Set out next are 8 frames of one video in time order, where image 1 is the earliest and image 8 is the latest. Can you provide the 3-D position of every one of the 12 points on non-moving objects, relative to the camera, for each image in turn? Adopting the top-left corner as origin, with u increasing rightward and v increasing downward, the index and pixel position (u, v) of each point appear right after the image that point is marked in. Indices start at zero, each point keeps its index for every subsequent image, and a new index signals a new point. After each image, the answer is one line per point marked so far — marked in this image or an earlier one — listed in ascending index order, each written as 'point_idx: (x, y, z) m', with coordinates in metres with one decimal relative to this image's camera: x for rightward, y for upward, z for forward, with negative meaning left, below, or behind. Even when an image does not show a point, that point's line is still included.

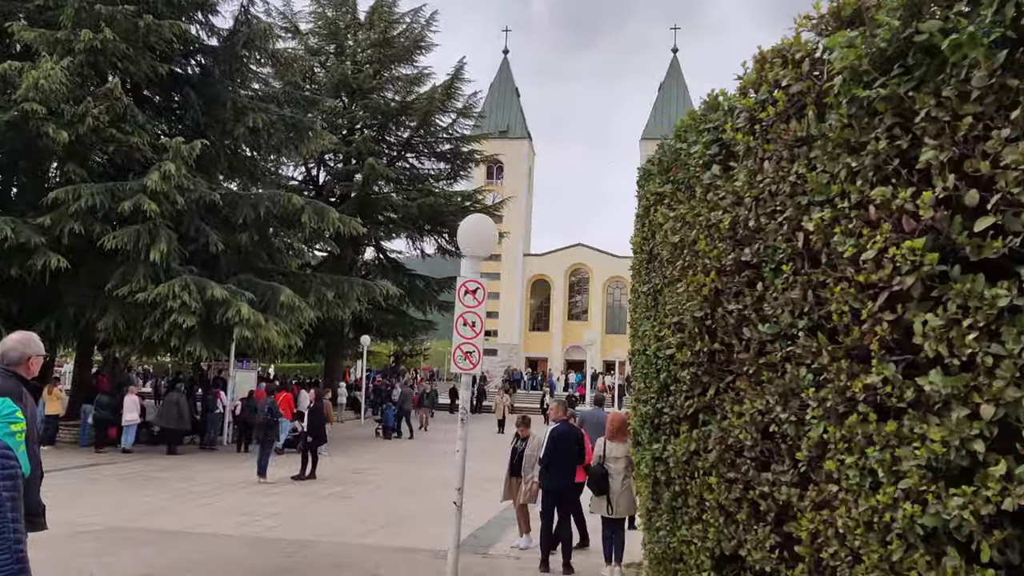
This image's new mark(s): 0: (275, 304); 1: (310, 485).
0: (-4.6, -0.3, +17.9) m
1: (-2.6, -2.6, +12.1) m
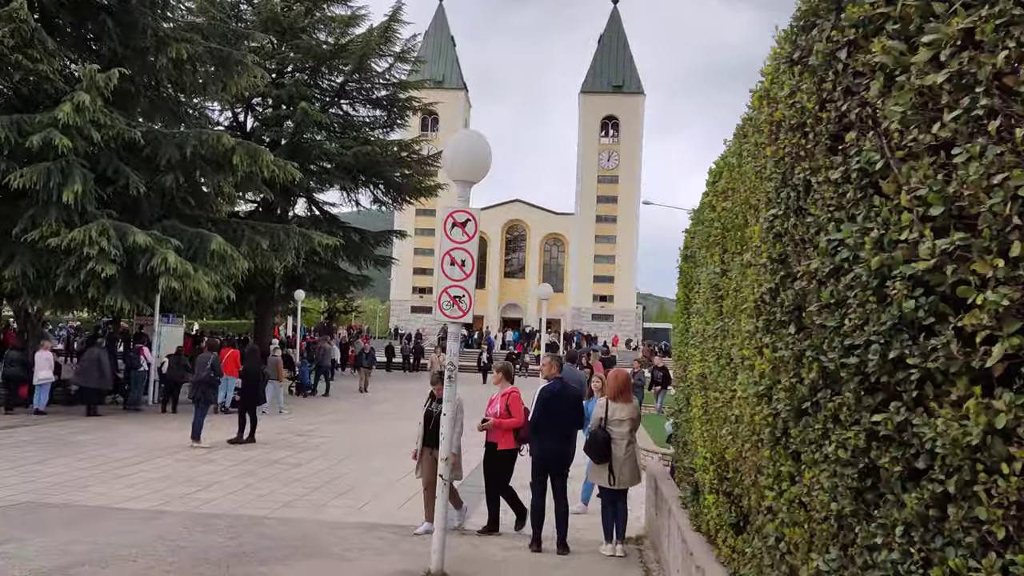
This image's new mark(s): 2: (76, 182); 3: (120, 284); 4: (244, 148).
0: (-5.5, +0.6, +16.5) m
1: (-3.1, -1.9, +10.9) m
2: (-6.9, +1.7, +14.6) m
3: (-6.5, +0.1, +15.3) m
4: (-5.1, +2.7, +17.8) m
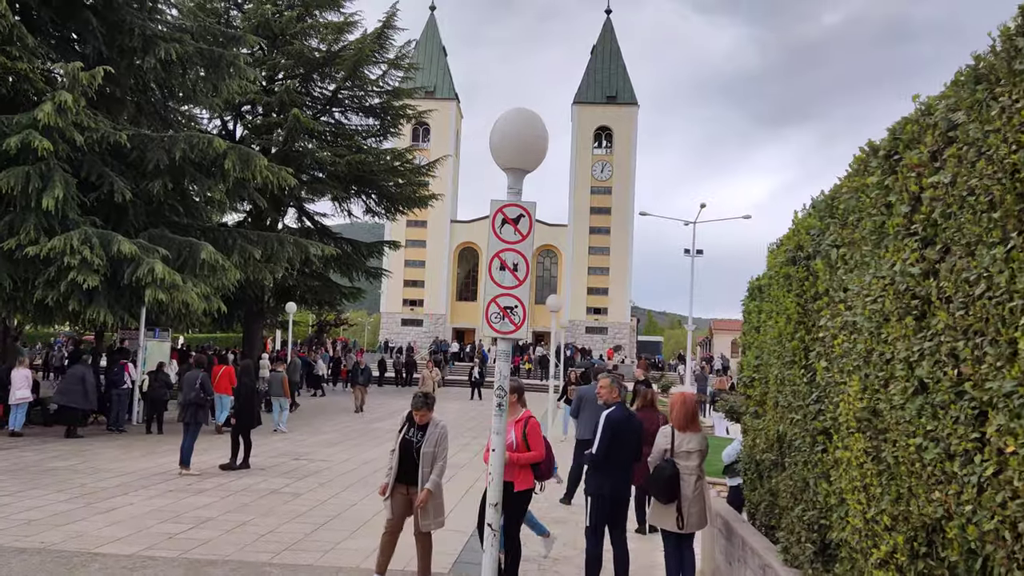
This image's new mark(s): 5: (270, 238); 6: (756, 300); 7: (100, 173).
0: (-5.3, +0.4, +15.5) m
1: (-2.9, -2.0, +10.0) m
2: (-6.7, +1.5, +13.7) m
3: (-6.4, -0.1, +14.4) m
4: (-5.0, +2.5, +16.8) m
5: (-5.2, +1.1, +19.8) m
6: (+1.5, -0.1, +5.6) m
7: (-6.8, +1.9, +15.3) m
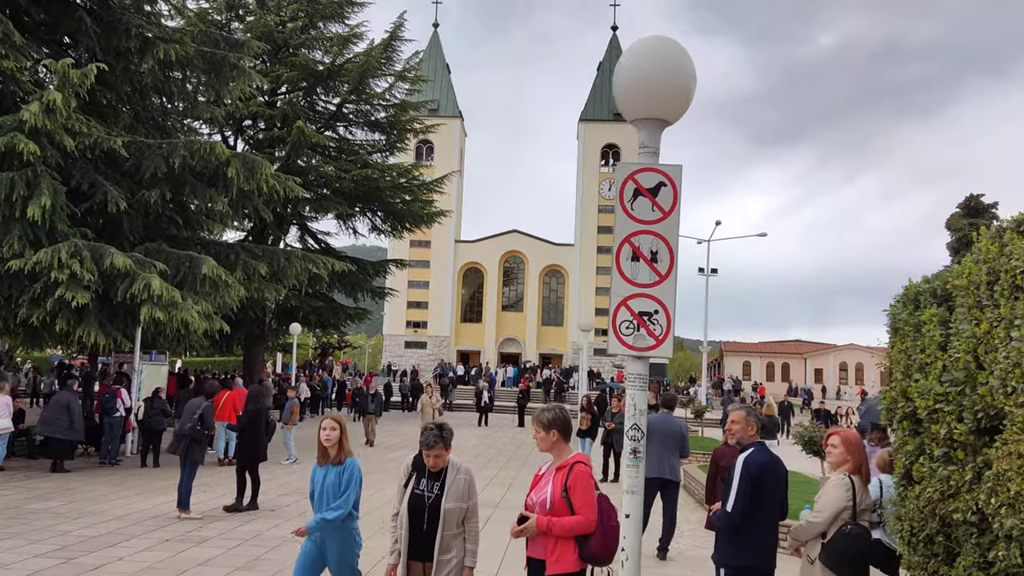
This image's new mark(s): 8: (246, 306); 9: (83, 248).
0: (-4.9, +0.1, +14.3) m
1: (-2.4, -2.2, +8.6) m
2: (-6.3, +1.3, +12.4) m
3: (-5.9, -0.3, +13.1) m
4: (-4.6, +2.2, +15.6) m
5: (-4.7, +0.7, +18.6) m
6: (+2.0, -0.1, +4.3) m
7: (-6.4, +1.6, +14.1) m
8: (-5.7, -0.4, +19.9) m
9: (-5.9, +0.5, +12.6) m
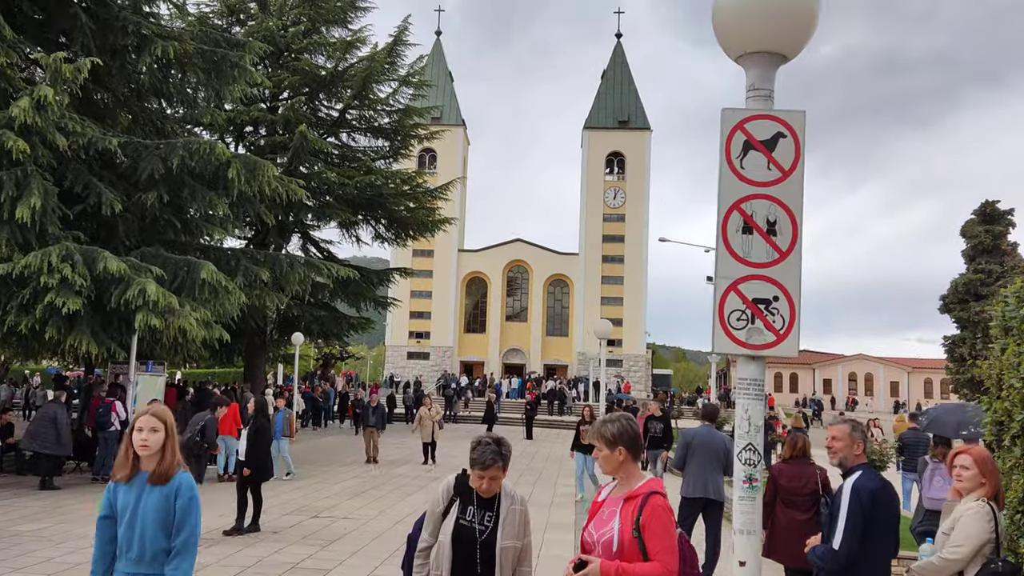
0: (-4.7, 0.0, +13.6) m
1: (-2.2, -2.2, +7.9) m
2: (-6.1, +1.2, +11.7) m
3: (-5.7, -0.4, +12.4) m
4: (-4.4, +2.0, +15.0) m
5: (-4.5, +0.6, +17.9) m
6: (+2.2, 0.0, +3.6) m
7: (-6.2, +1.5, +13.4) m
8: (-5.5, -0.6, +19.2) m
9: (-5.7, +0.5, +12.0) m
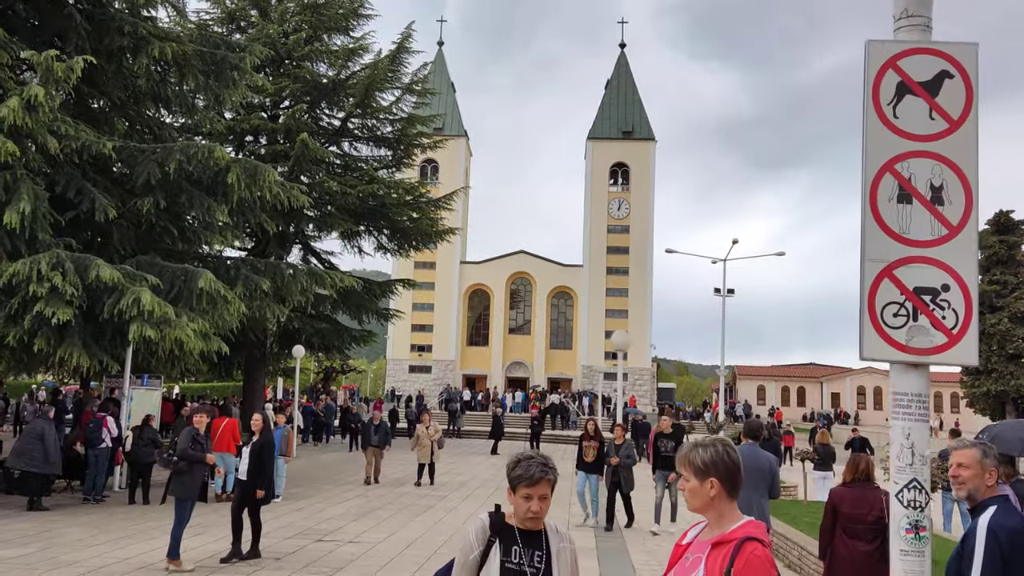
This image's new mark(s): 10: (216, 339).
0: (-4.5, -0.1, +13.0) m
1: (-2.0, -2.3, +7.3) m
2: (-5.9, +1.1, +11.2) m
3: (-5.5, -0.5, +11.8) m
4: (-4.2, +1.9, +14.4) m
5: (-4.4, +0.4, +17.3) m
6: (+2.3, 0.0, +3.0) m
7: (-6.0, +1.4, +12.8) m
8: (-5.3, -0.8, +18.6) m
9: (-5.5, +0.4, +11.4) m
10: (-4.3, -0.7, +13.5) m
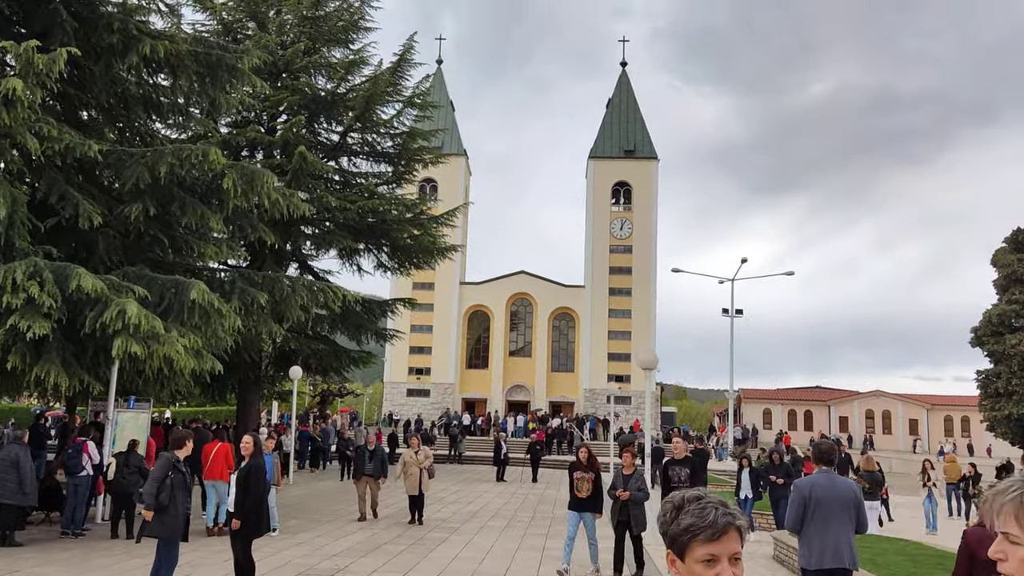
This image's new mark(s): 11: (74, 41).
0: (-4.3, -0.3, +11.9) m
1: (-1.8, -2.3, +6.2) m
2: (-5.6, +0.9, +10.1) m
3: (-5.3, -0.7, +10.7) m
4: (-4.0, +1.7, +13.4) m
5: (-4.1, +0.1, +16.3) m
6: (+2.7, +0.1, +2.0) m
7: (-5.7, +1.2, +11.8) m
8: (-5.1, -1.1, +17.5) m
9: (-5.2, +0.2, +10.3) m
10: (-4.1, -0.9, +12.4) m
11: (-6.6, +3.7, +14.0) m
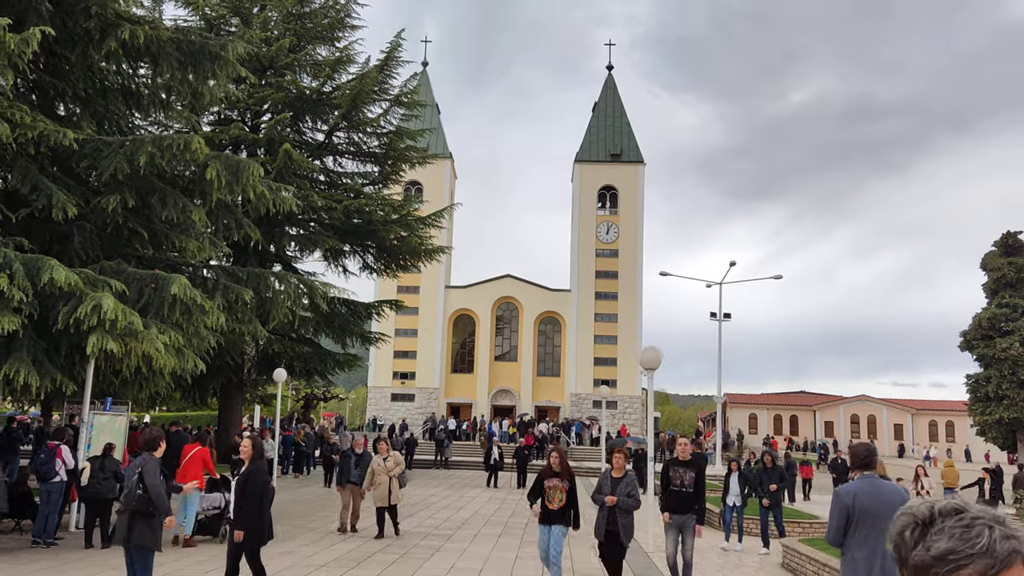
0: (-4.3, -0.2, +11.3) m
1: (-1.7, -2.2, +5.6) m
2: (-5.6, +1.0, +9.5) m
3: (-5.3, -0.6, +10.1) m
4: (-4.0, +1.7, +12.8) m
5: (-4.2, +0.1, +15.7) m
6: (+2.8, +0.2, +1.6) m
7: (-5.8, +1.3, +11.2) m
8: (-5.2, -1.1, +16.9) m
9: (-5.2, +0.3, +9.7) m
10: (-4.1, -0.9, +11.8) m
11: (-6.6, +3.7, +13.4) m
